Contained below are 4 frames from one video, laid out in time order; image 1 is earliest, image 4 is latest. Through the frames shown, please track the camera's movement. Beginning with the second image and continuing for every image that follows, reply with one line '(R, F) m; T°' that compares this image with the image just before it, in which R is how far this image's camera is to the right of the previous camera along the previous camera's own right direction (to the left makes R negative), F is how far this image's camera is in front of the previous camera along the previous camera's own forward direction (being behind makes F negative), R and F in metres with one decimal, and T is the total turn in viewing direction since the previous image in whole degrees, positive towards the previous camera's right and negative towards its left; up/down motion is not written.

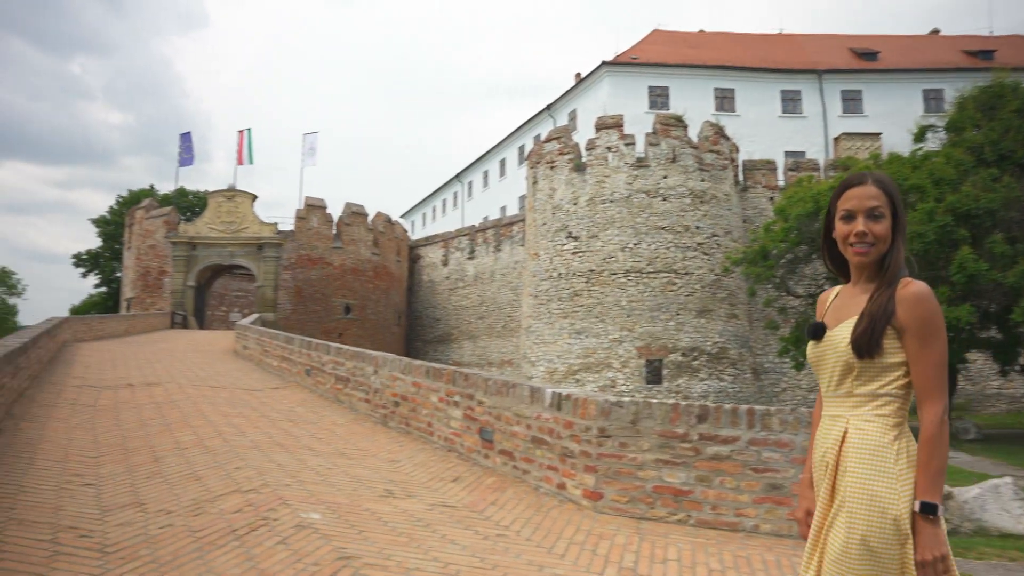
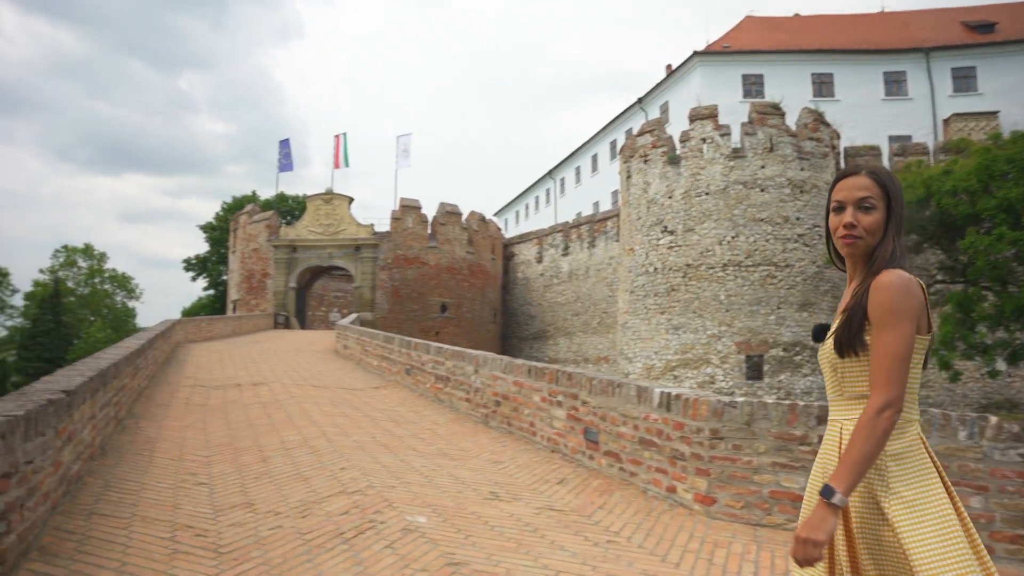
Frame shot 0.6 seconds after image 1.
(-0.2, +0.4) m; -8°
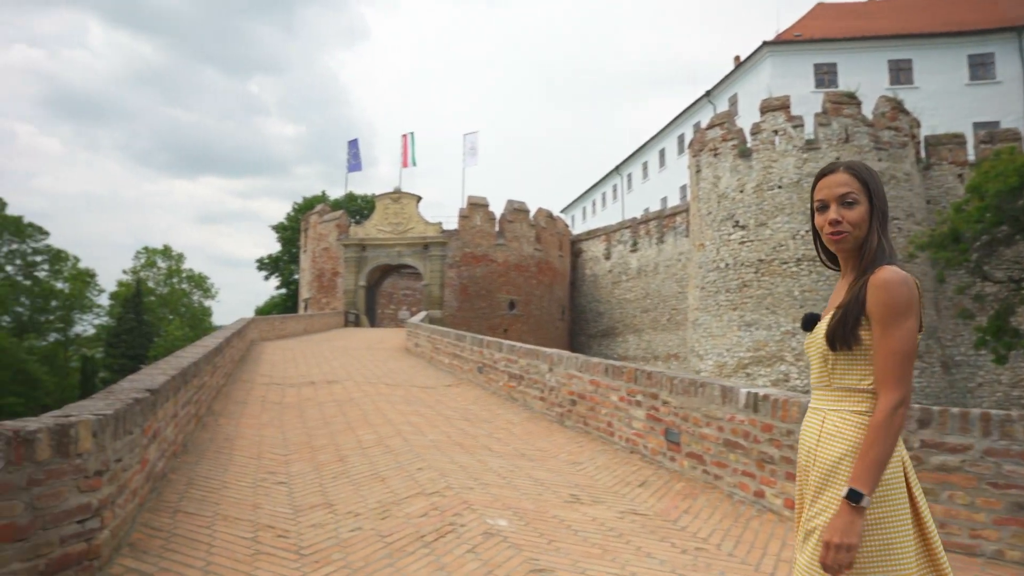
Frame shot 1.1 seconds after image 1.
(-0.2, +0.3) m; -5°
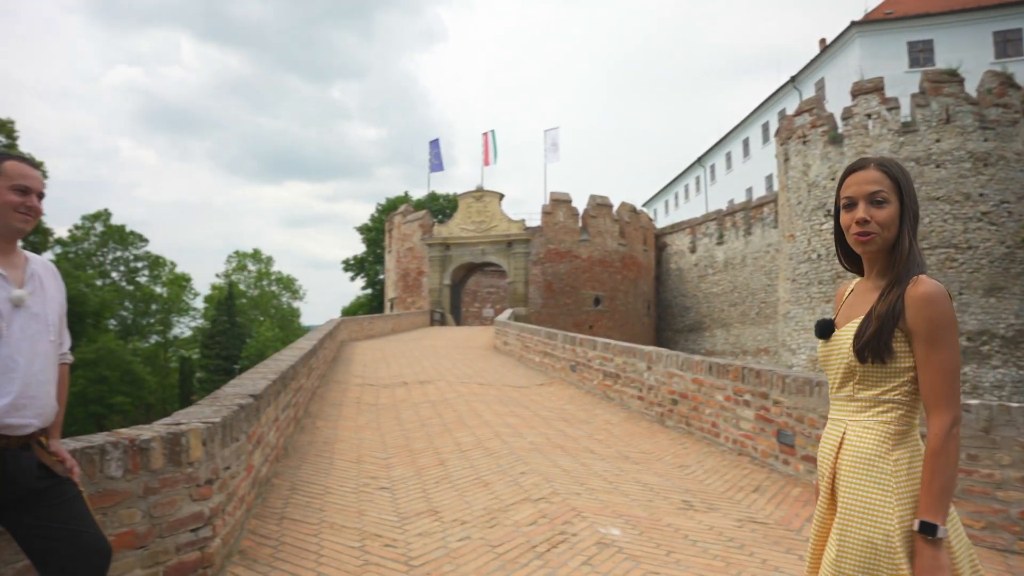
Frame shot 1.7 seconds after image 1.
(-0.3, +0.3) m; -6°
